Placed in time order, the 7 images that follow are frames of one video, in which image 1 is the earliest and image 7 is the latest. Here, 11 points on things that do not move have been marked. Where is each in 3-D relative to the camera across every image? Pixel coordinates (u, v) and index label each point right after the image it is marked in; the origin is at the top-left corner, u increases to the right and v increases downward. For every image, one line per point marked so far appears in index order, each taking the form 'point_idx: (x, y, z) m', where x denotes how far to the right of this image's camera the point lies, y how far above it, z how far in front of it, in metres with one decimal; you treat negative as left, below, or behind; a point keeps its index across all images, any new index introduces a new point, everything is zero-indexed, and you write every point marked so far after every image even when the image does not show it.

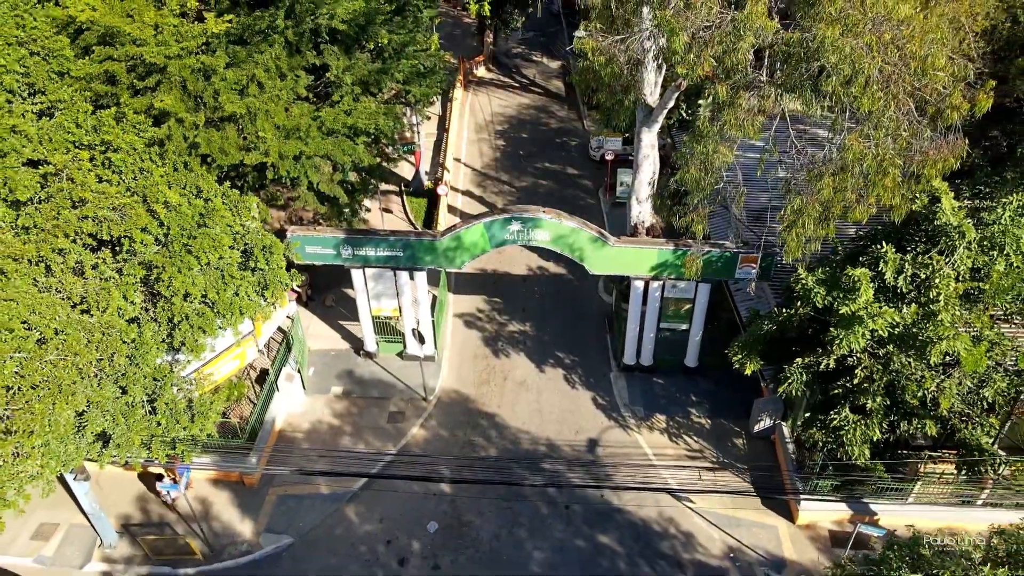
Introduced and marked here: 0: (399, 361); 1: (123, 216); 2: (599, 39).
0: (-2.8, -1.8, +18.7) m
1: (-6.1, +1.1, +11.7) m
2: (+1.3, +3.7, +11.5) m
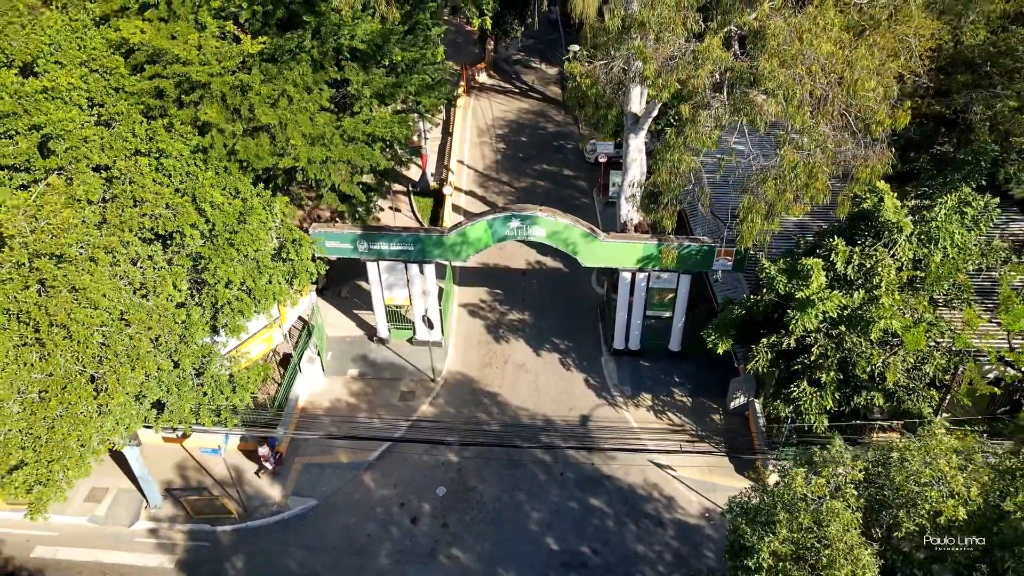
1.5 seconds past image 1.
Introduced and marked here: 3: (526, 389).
0: (-2.8, -1.6, +20.6) m
1: (-6.1, +1.3, +13.5) m
2: (+1.3, +3.9, +13.3) m
3: (+0.4, -2.6, +19.2) m
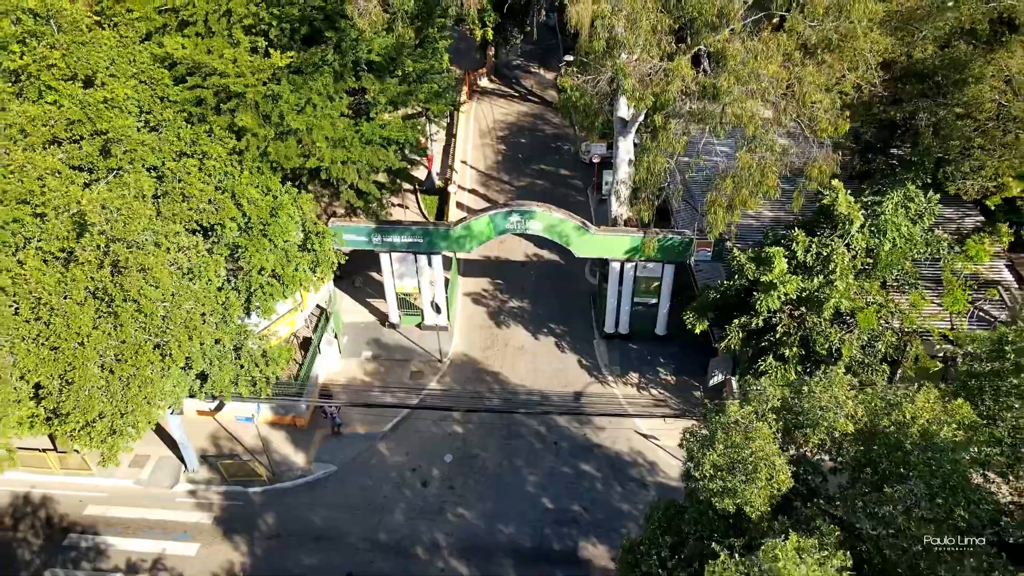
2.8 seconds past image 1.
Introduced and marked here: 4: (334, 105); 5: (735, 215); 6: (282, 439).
0: (-2.8, -1.3, +22.5) m
1: (-6.1, +1.6, +15.4) m
2: (+1.3, +4.3, +15.2) m
3: (+0.4, -2.3, +21.2) m
4: (-4.2, +4.3, +17.7) m
5: (+4.2, +1.4, +14.2) m
6: (-5.9, -3.9, +19.3) m
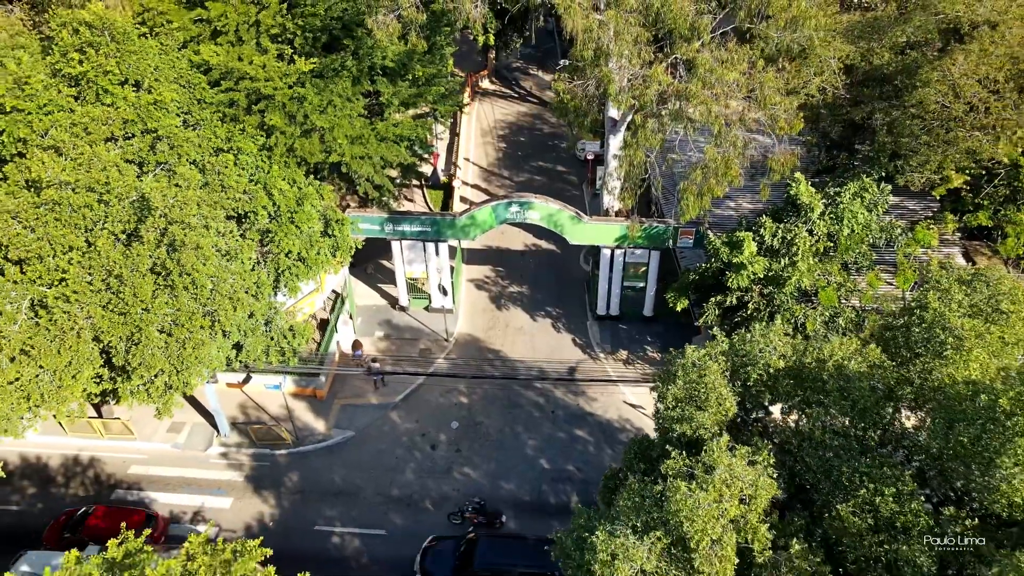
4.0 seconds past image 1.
0: (-2.8, -0.8, +24.5) m
1: (-6.1, +2.1, +17.5) m
2: (+1.3, +4.7, +17.2) m
3: (+0.4, -1.8, +23.2) m
4: (-4.2, +4.8, +19.8) m
5: (+4.2, +1.8, +16.2) m
6: (-5.9, -3.4, +21.3) m
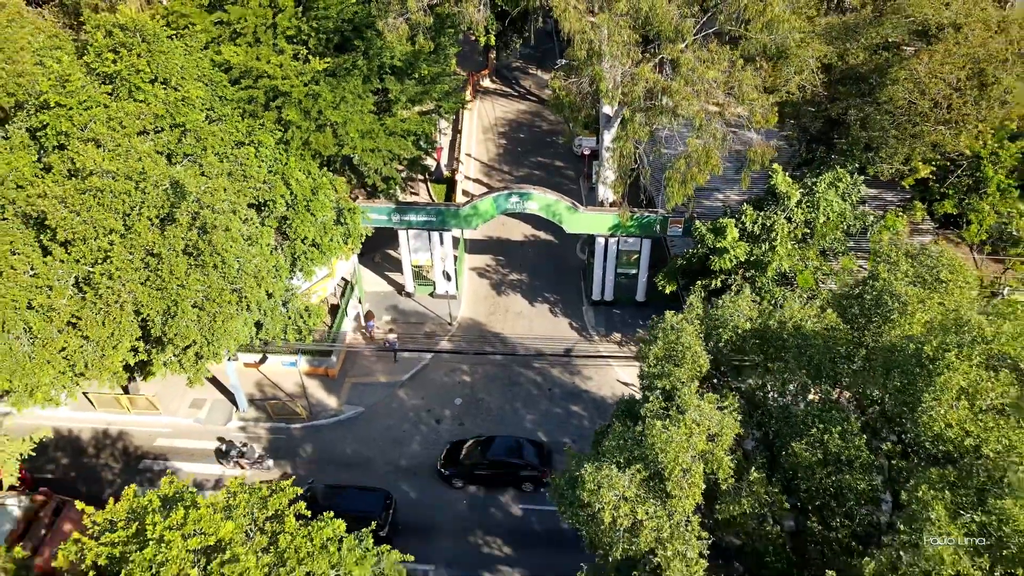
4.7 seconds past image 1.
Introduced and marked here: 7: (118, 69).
0: (-2.8, -0.4, +26.0) m
1: (-6.1, +2.5, +18.9) m
2: (+1.3, +5.2, +18.7) m
3: (+0.4, -1.4, +24.6) m
4: (-4.2, +5.2, +21.2) m
5: (+4.2, +2.3, +17.6) m
6: (-5.9, -3.0, +22.7) m
7: (-9.5, +5.3, +18.1) m
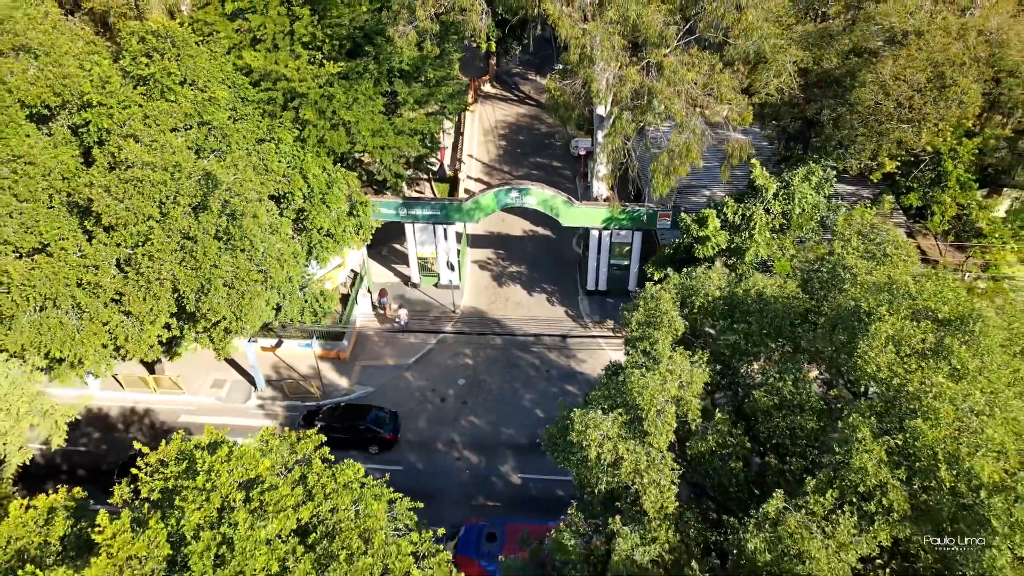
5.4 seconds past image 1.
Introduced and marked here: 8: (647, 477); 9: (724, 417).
0: (-2.8, 0.0, +27.6) m
1: (-6.1, +2.9, +20.5) m
2: (+1.3, +5.6, +20.3) m
3: (+0.4, -1.0, +26.2) m
4: (-4.2, +5.6, +22.9) m
5: (+4.2, +2.7, +19.3) m
6: (-5.9, -2.6, +24.3) m
7: (-9.5, +5.7, +19.8) m
8: (+2.0, -2.8, +11.1) m
9: (+3.3, -2.0, +11.8) m
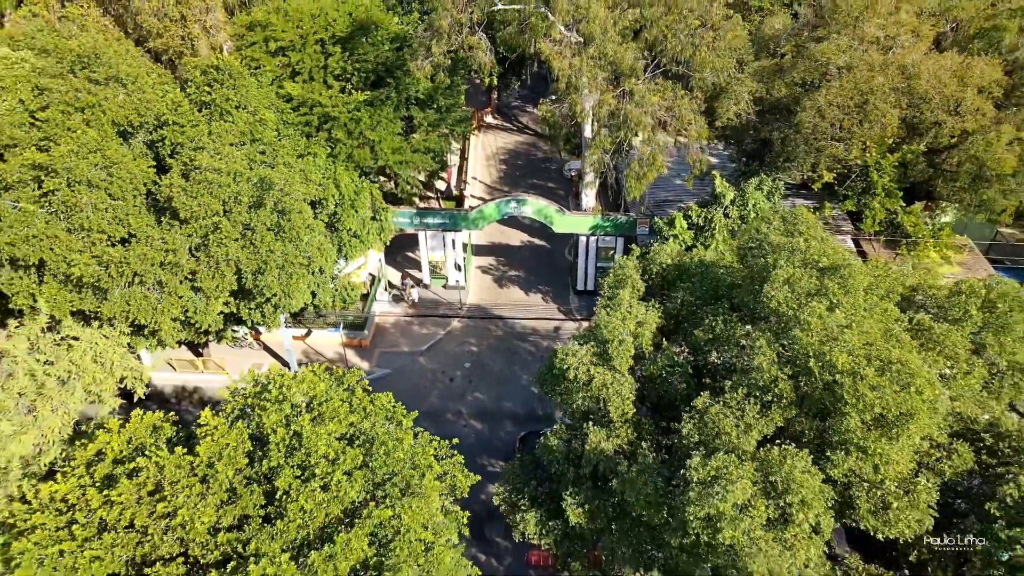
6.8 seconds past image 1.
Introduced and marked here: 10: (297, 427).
0: (-2.9, -0.1, +31.4) m
1: (-6.1, +3.3, +24.5) m
2: (+1.2, +5.9, +24.5) m
3: (+0.3, -1.0, +30.0) m
4: (-4.2, +5.8, +27.0) m
5: (+4.2, +3.1, +23.2) m
6: (-5.9, -2.5, +28.0) m
7: (-9.5, +6.1, +23.9) m
8: (+2.0, -2.0, +14.8) m
9: (+3.3, -1.3, +15.6) m
10: (-4.2, -2.8, +14.8) m
